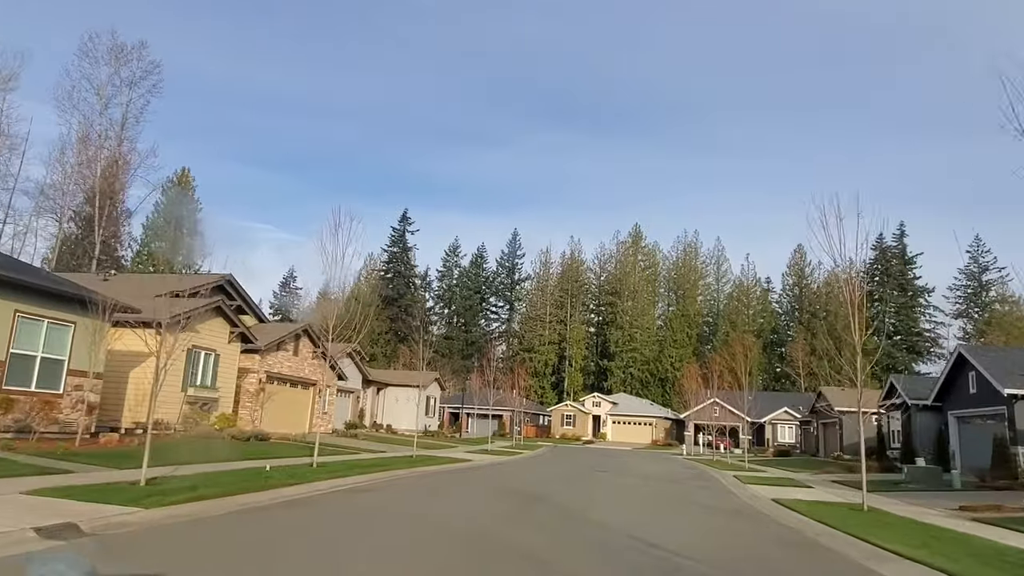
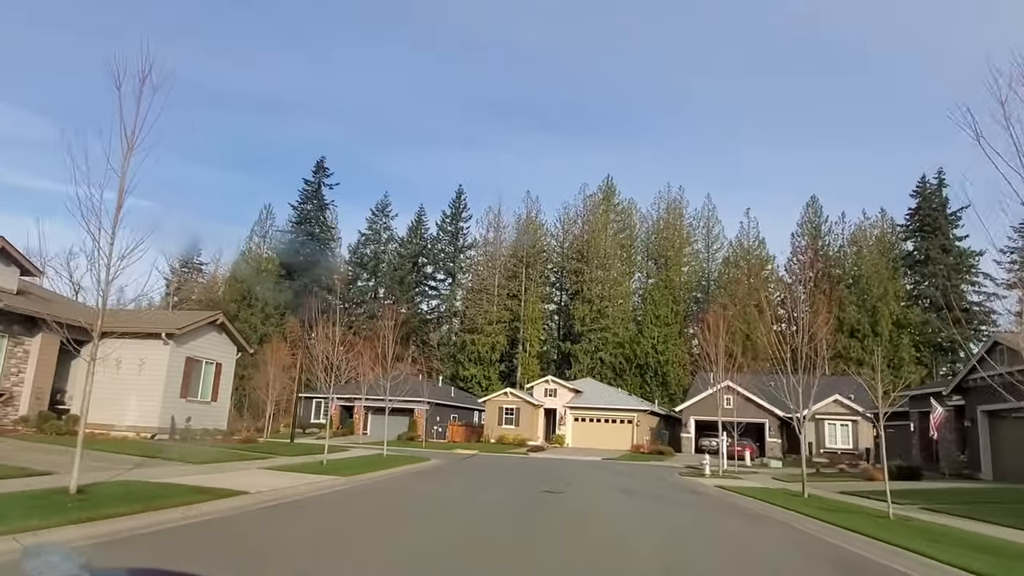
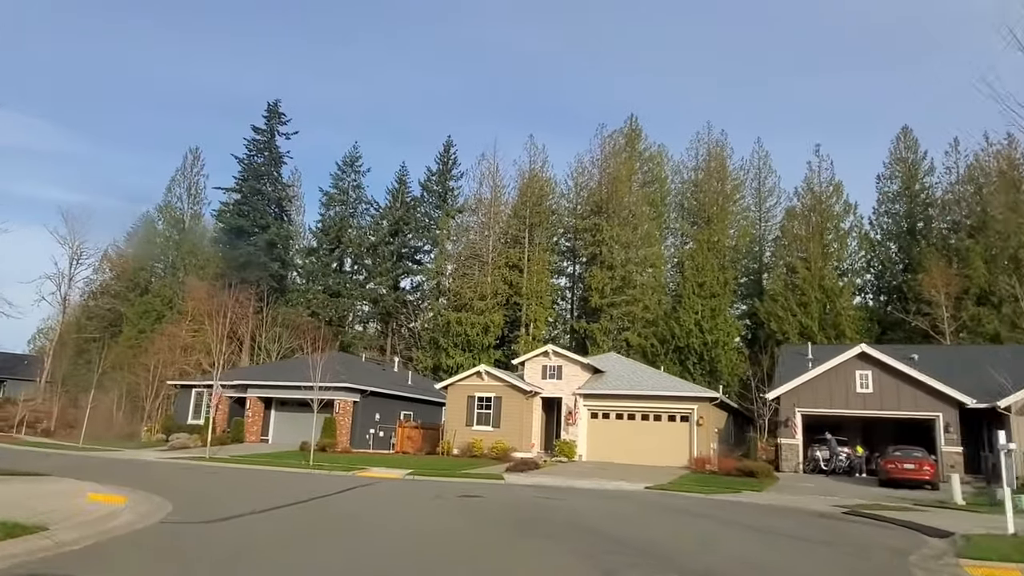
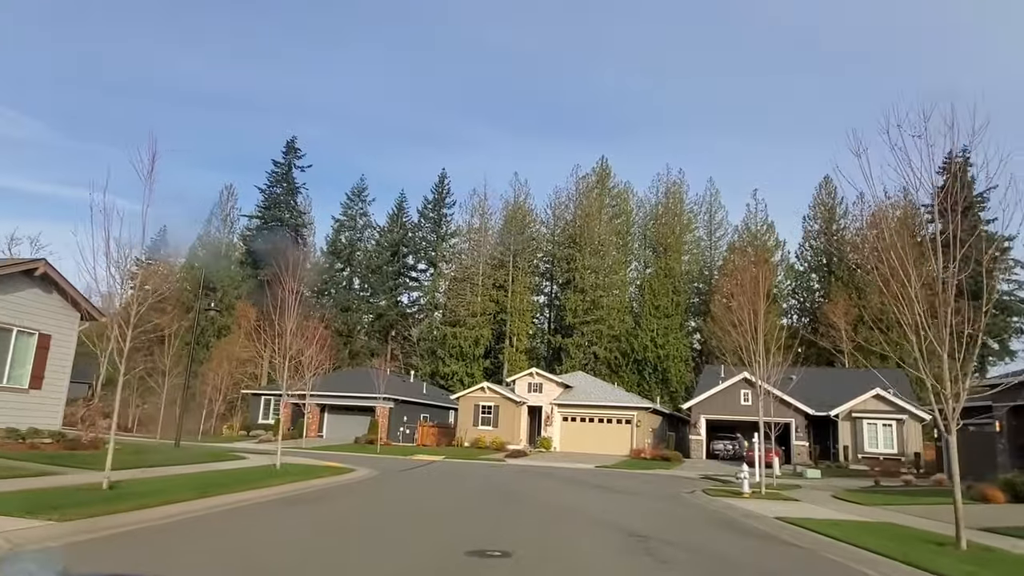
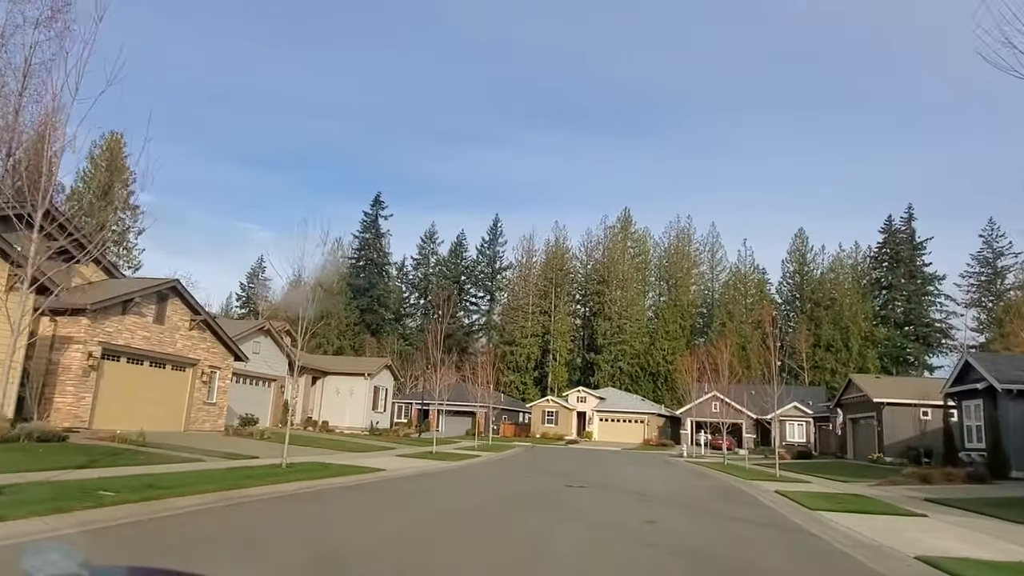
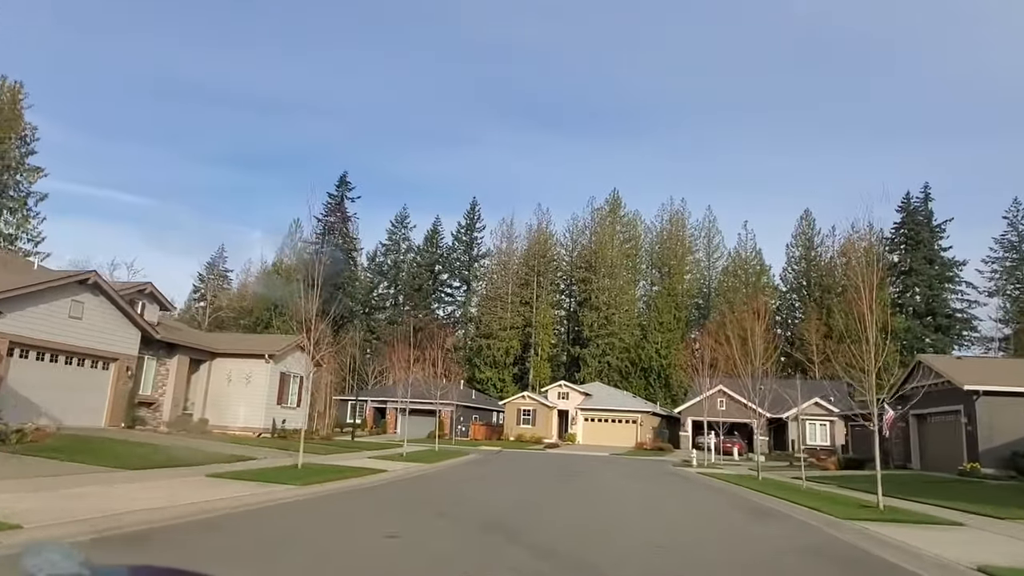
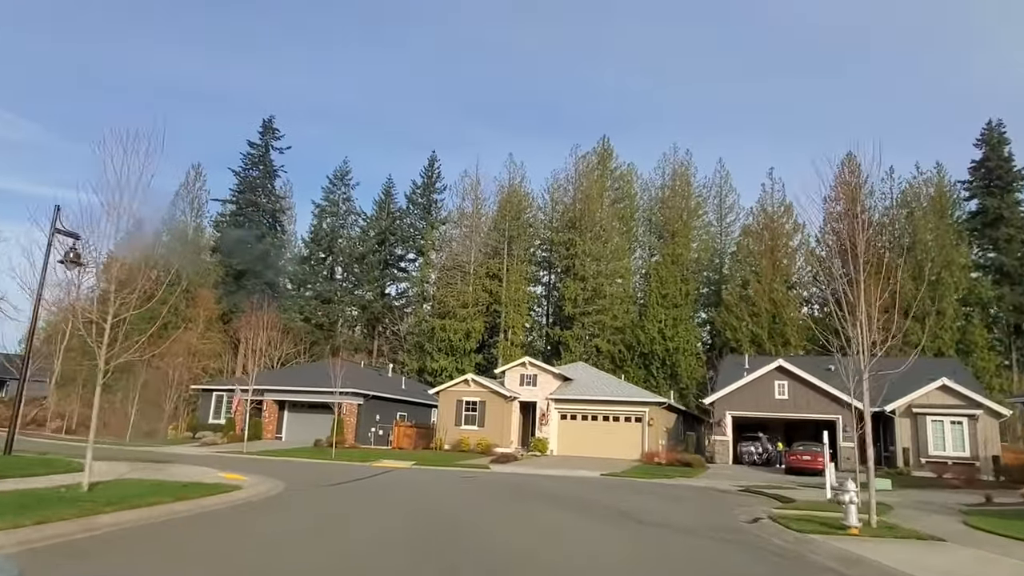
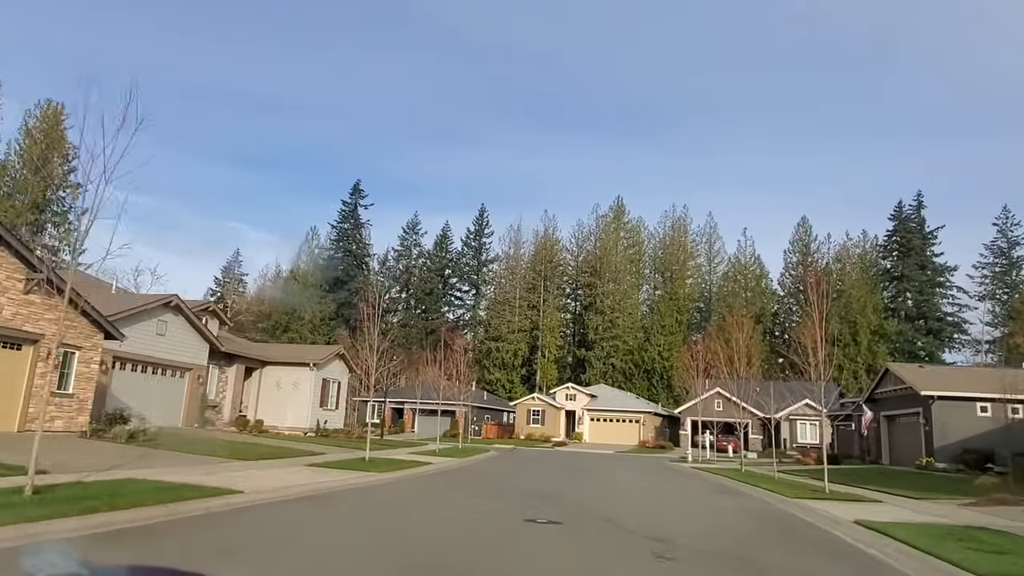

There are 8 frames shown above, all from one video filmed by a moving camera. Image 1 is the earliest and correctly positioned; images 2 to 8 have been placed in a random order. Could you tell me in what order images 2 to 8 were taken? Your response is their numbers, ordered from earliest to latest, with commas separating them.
5, 8, 6, 2, 4, 7, 3
